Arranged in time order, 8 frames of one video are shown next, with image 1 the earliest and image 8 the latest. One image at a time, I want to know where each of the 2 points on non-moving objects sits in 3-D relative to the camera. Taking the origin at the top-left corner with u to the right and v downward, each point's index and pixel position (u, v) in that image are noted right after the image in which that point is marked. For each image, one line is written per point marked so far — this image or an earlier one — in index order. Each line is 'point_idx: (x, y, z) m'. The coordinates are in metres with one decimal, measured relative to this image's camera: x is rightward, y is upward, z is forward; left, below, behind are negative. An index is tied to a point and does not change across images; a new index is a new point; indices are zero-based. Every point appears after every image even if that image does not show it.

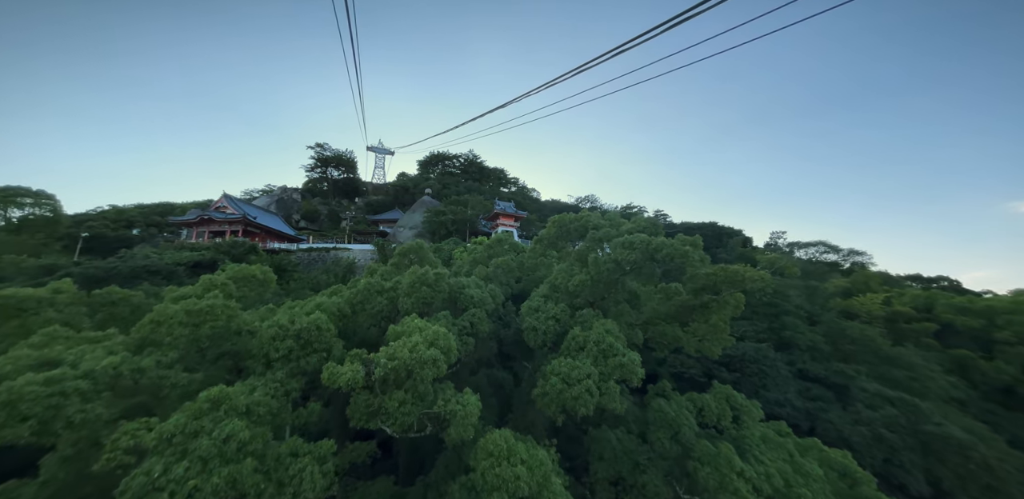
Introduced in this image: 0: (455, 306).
0: (-1.0, -1.0, +7.3) m
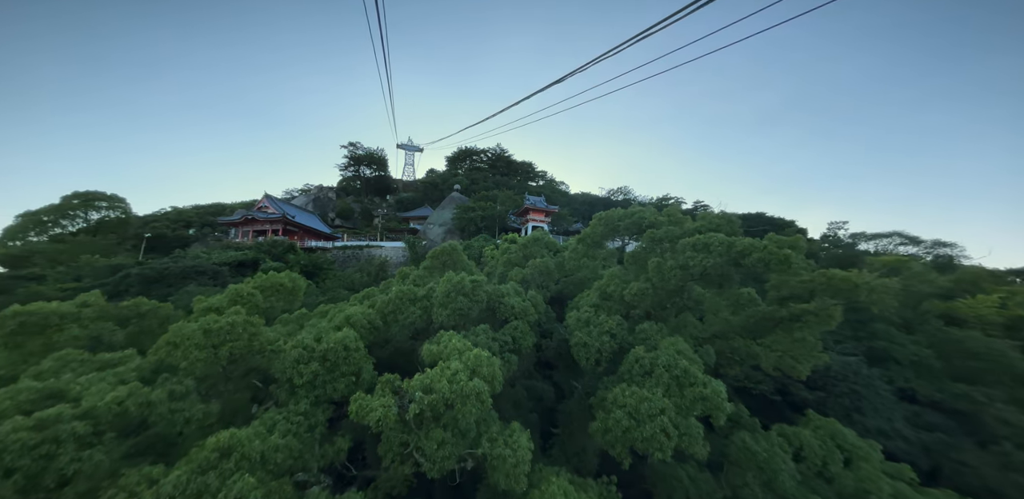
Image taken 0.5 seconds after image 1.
0: (-0.3, -1.1, +6.6) m
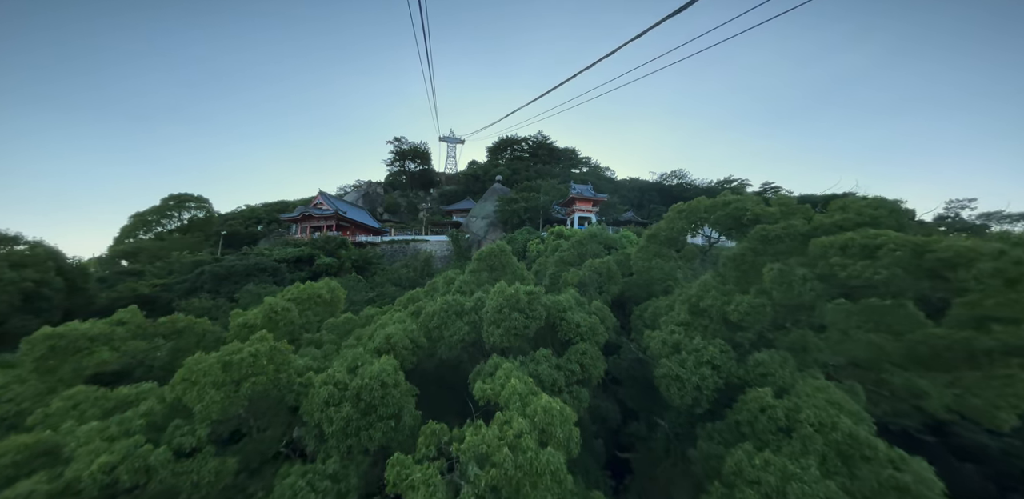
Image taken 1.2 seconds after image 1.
0: (+0.6, -1.2, +5.6) m
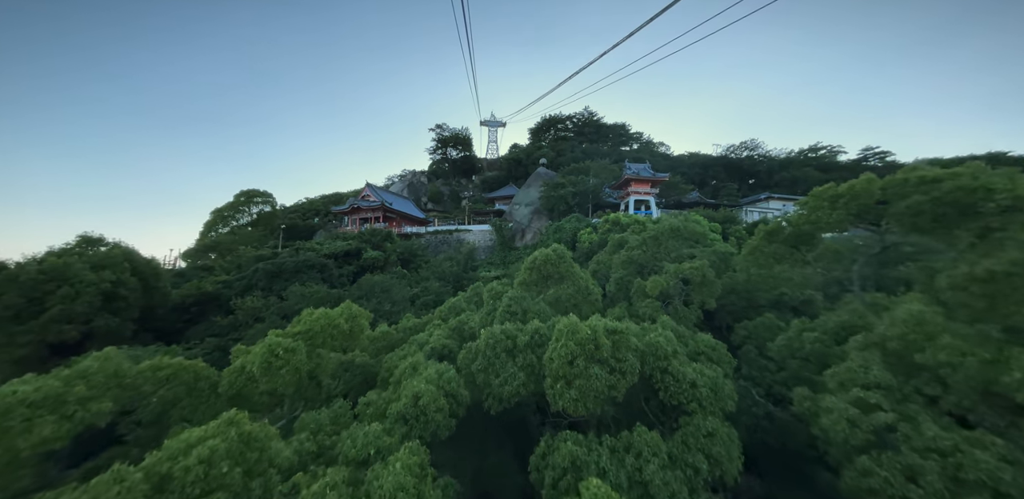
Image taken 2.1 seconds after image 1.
0: (+1.3, -1.4, +3.8) m
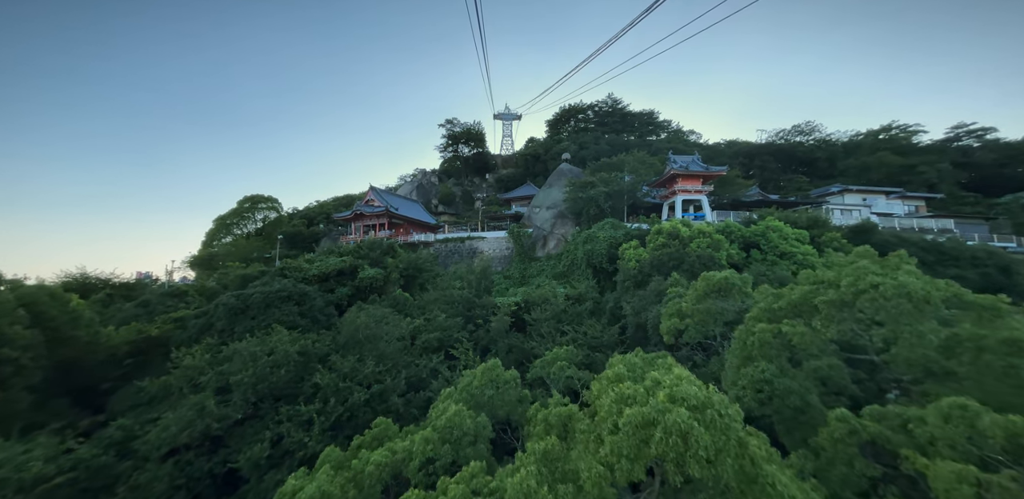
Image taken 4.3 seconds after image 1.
0: (+1.7, -2.3, -0.5) m
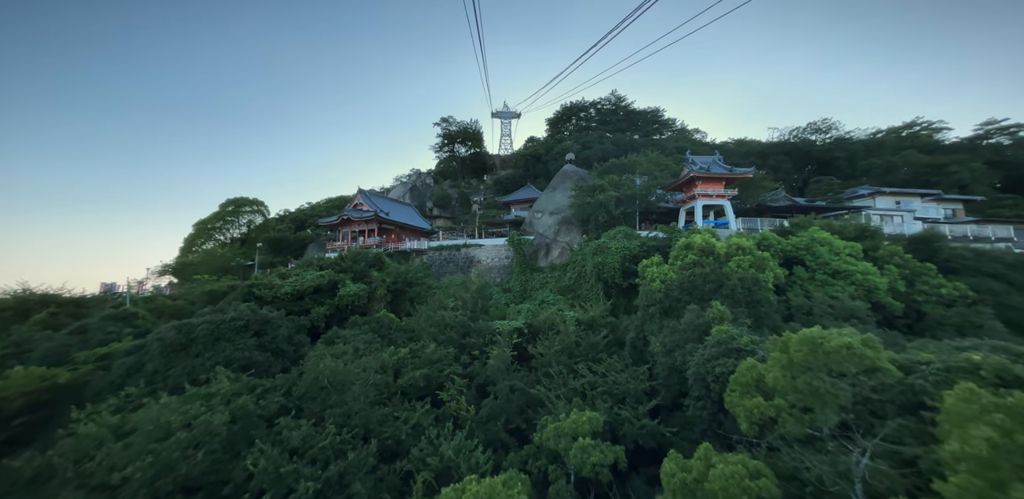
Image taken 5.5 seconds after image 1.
0: (+1.8, -2.9, -3.1) m
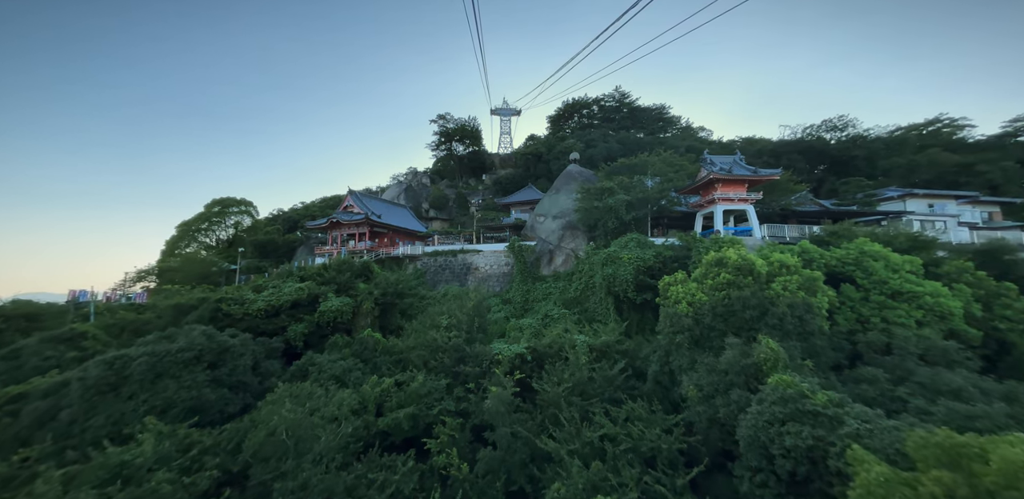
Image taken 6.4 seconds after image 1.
0: (+1.8, -3.4, -5.0) m
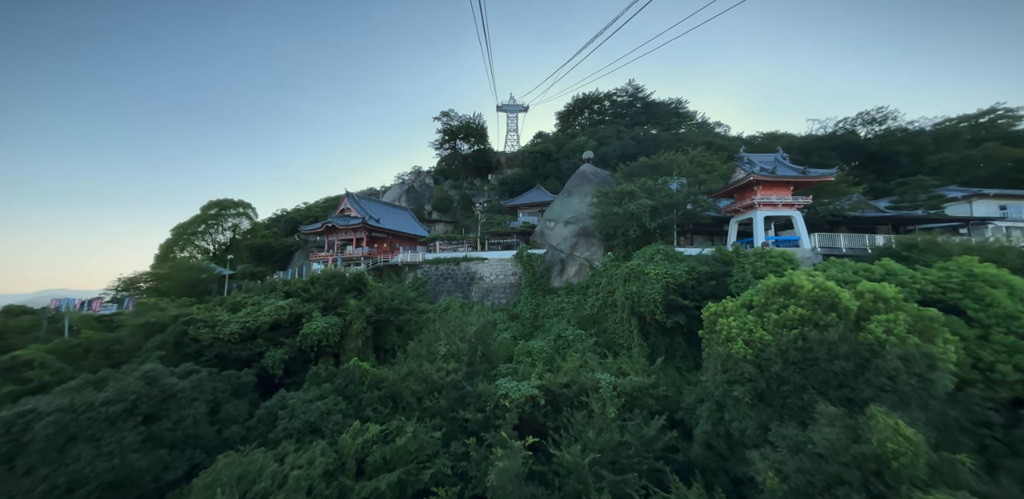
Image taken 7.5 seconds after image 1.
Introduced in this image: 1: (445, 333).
0: (+1.7, -4.0, -7.4) m
1: (-2.4, -3.1, +14.7) m
